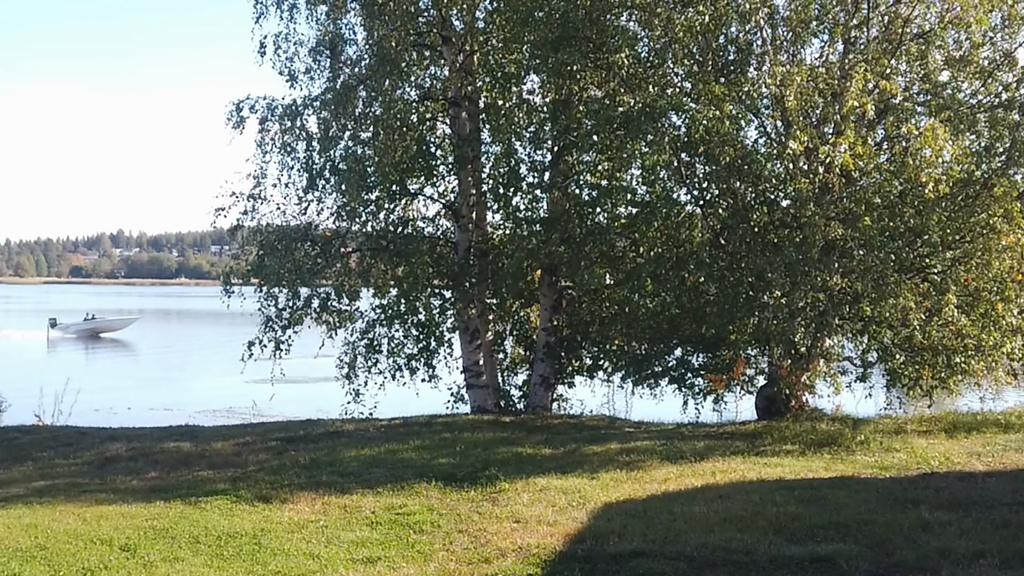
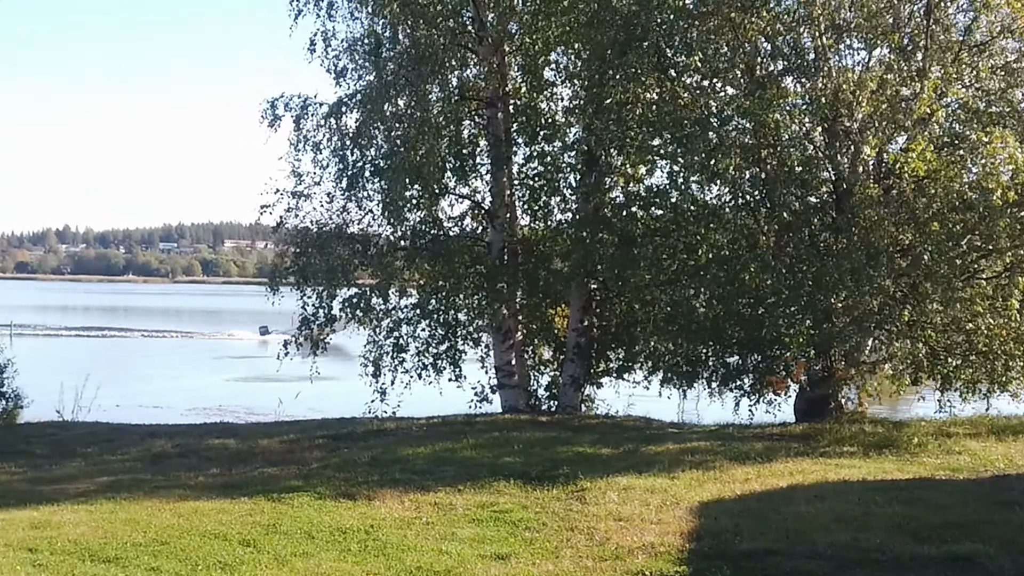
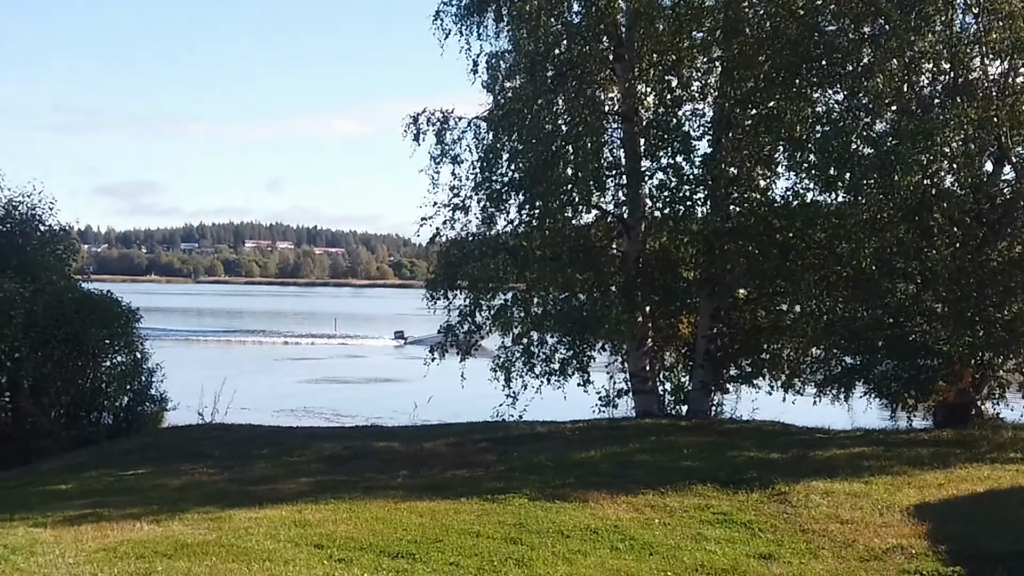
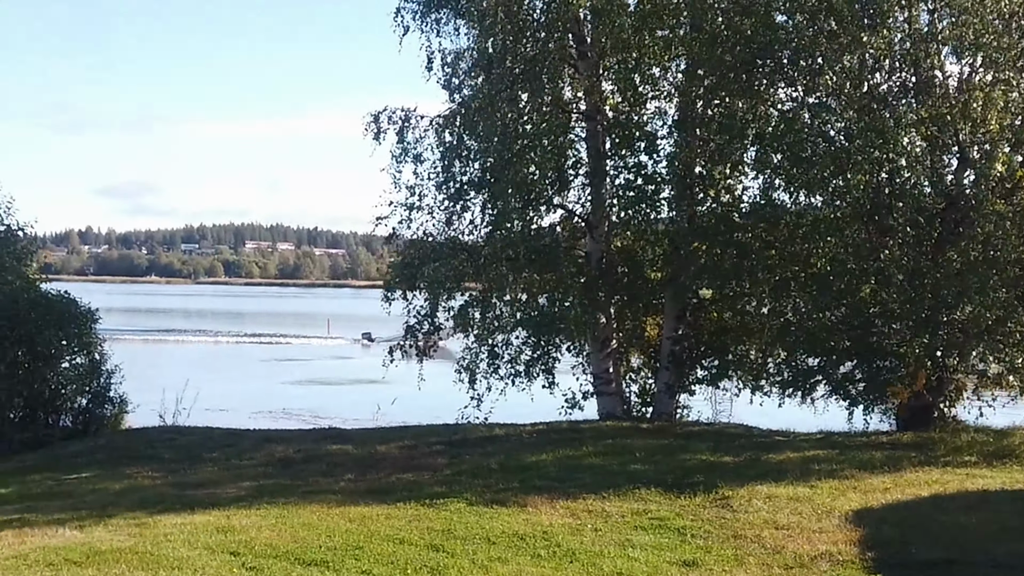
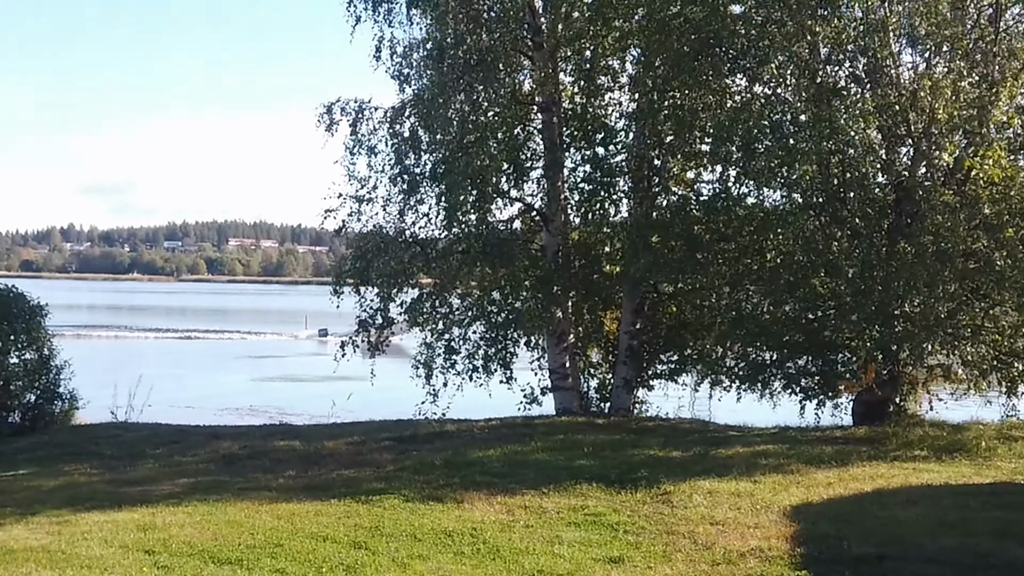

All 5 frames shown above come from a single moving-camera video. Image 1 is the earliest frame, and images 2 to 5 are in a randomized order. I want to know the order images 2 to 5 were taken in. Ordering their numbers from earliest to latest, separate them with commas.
2, 5, 4, 3
